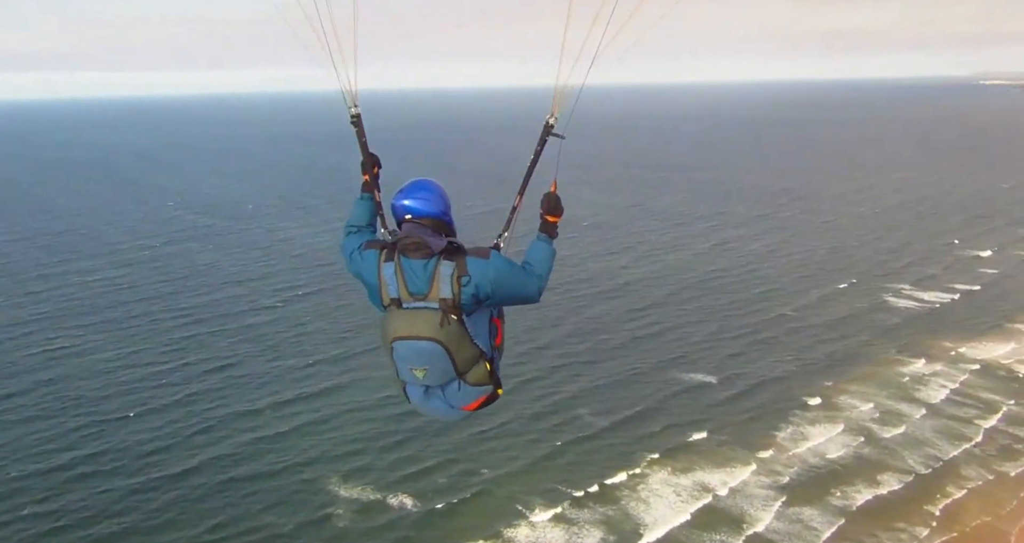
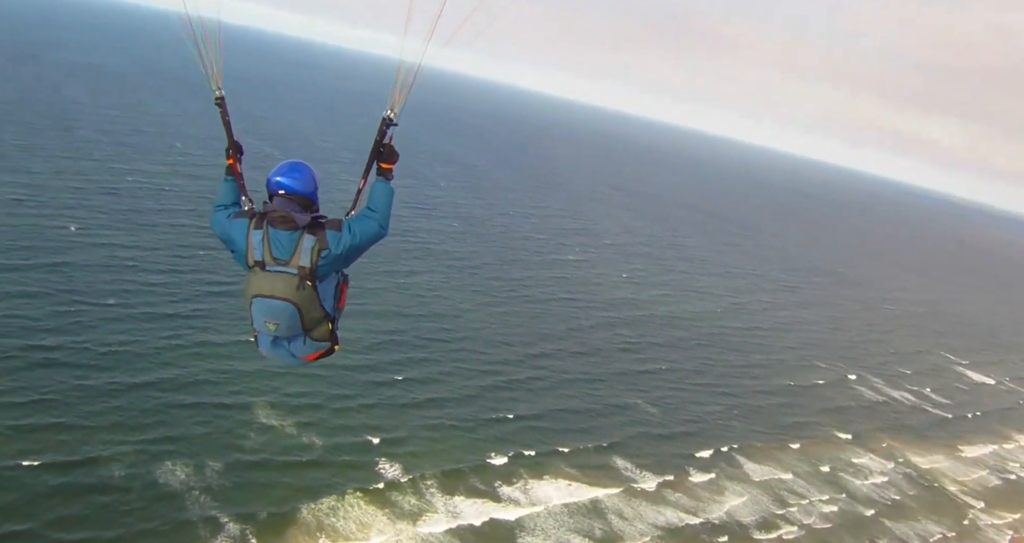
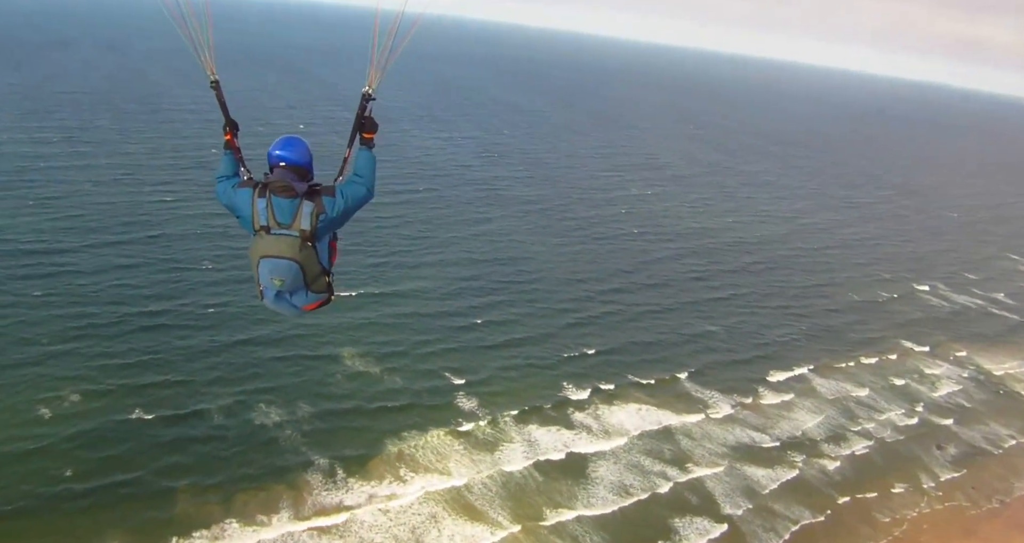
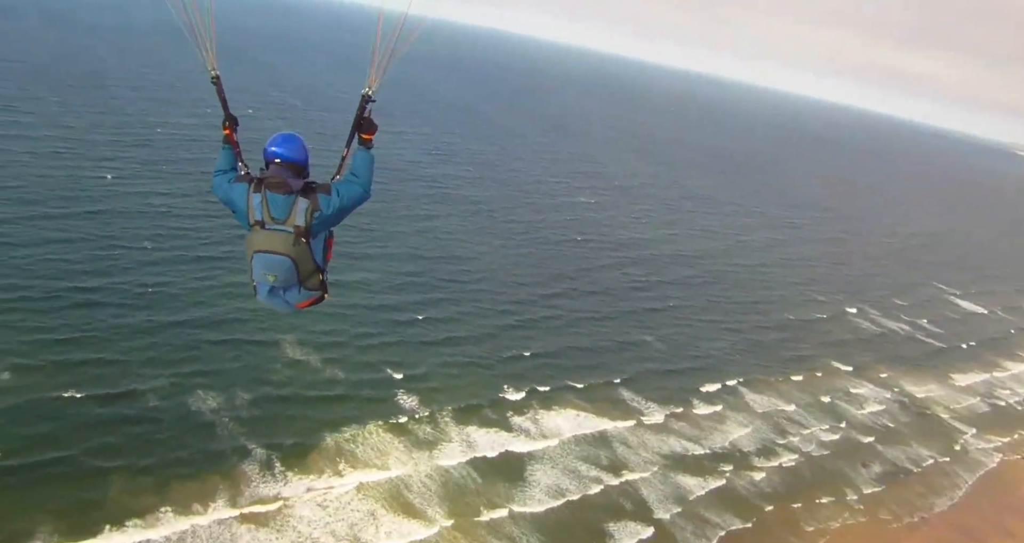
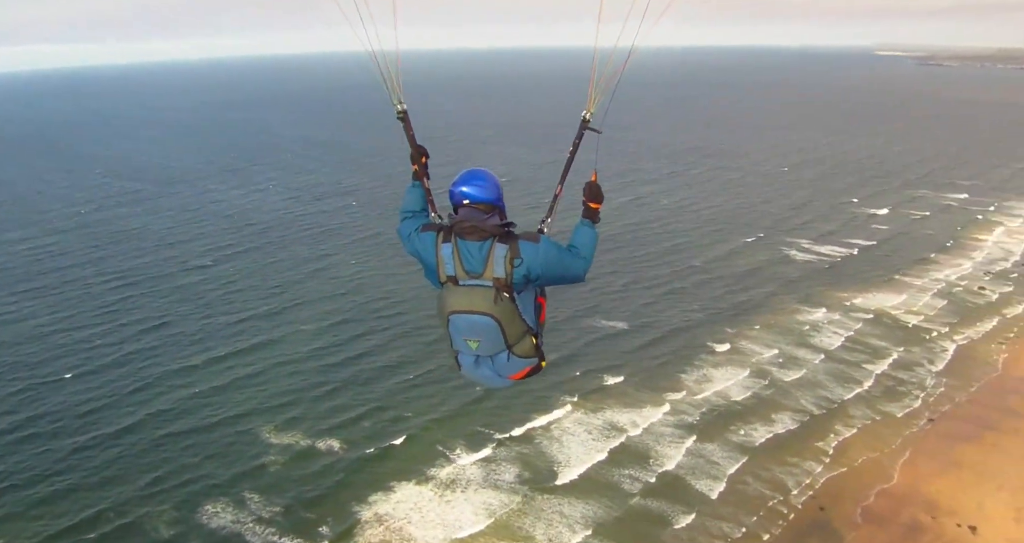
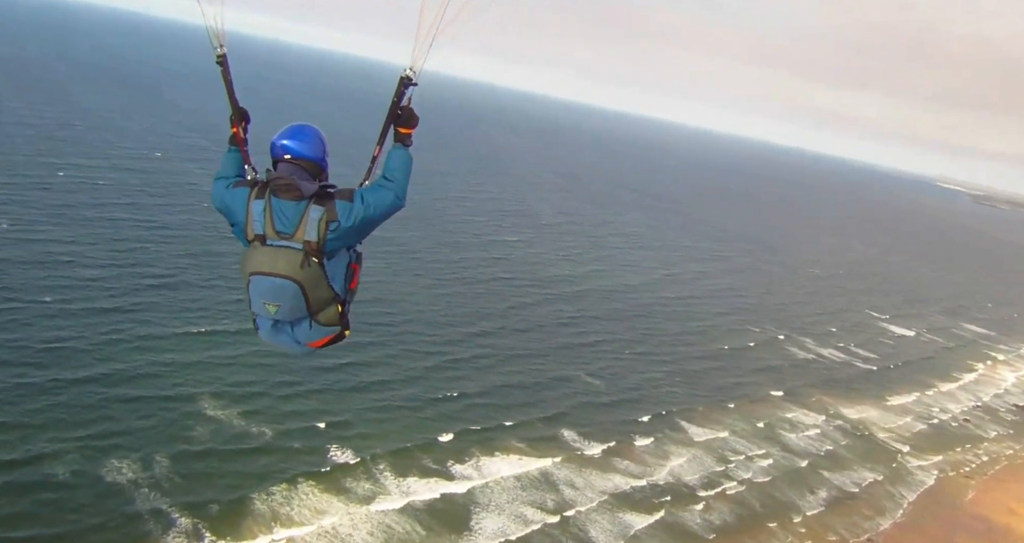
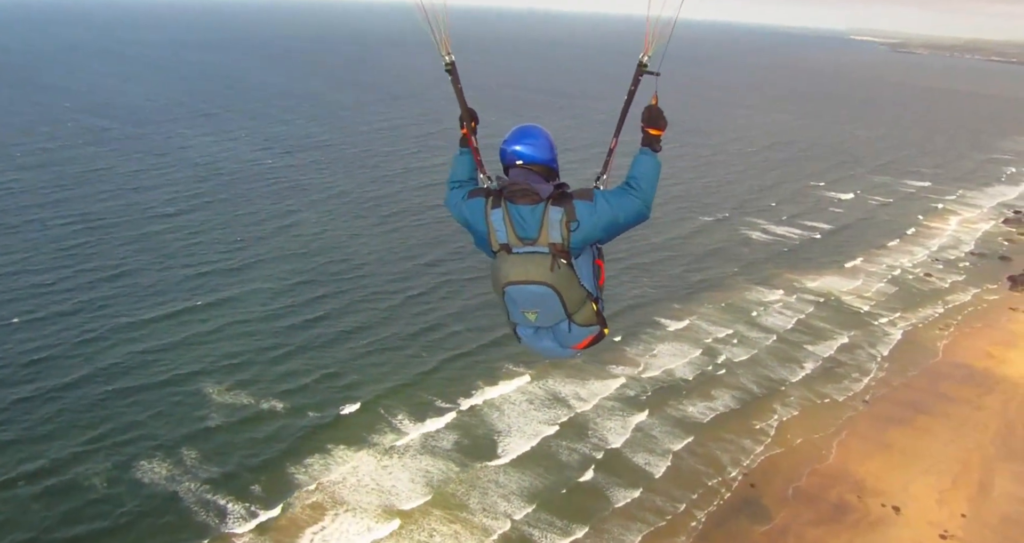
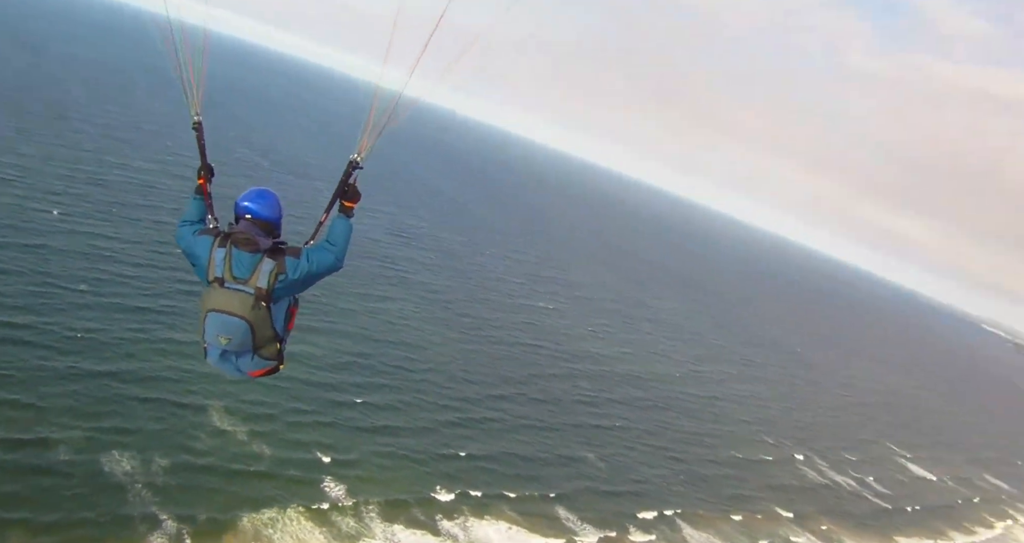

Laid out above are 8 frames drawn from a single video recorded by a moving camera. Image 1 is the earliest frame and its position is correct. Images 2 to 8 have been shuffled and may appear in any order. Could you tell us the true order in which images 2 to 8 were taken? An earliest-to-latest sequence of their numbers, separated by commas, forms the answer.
5, 7, 6, 2, 8, 4, 3
